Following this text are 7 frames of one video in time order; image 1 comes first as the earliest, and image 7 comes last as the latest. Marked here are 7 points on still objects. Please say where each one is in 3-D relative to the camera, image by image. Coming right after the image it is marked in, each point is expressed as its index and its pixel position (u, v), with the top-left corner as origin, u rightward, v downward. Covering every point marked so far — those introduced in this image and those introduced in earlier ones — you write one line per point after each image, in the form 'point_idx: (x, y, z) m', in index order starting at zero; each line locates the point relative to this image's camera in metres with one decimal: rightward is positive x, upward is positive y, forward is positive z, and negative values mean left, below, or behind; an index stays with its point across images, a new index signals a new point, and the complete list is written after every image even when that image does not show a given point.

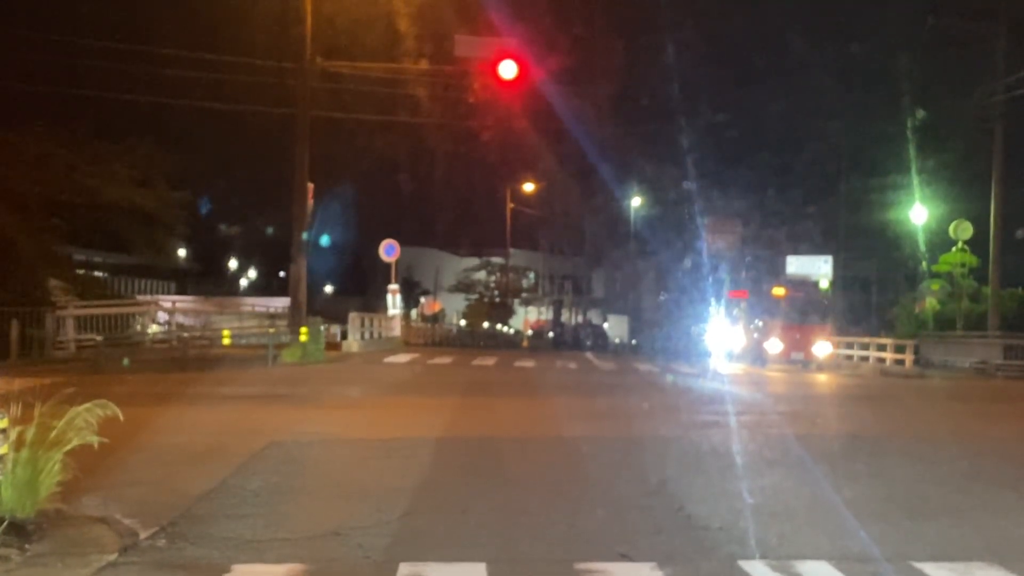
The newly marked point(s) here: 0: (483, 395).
0: (-0.6, -1.6, +18.9) m
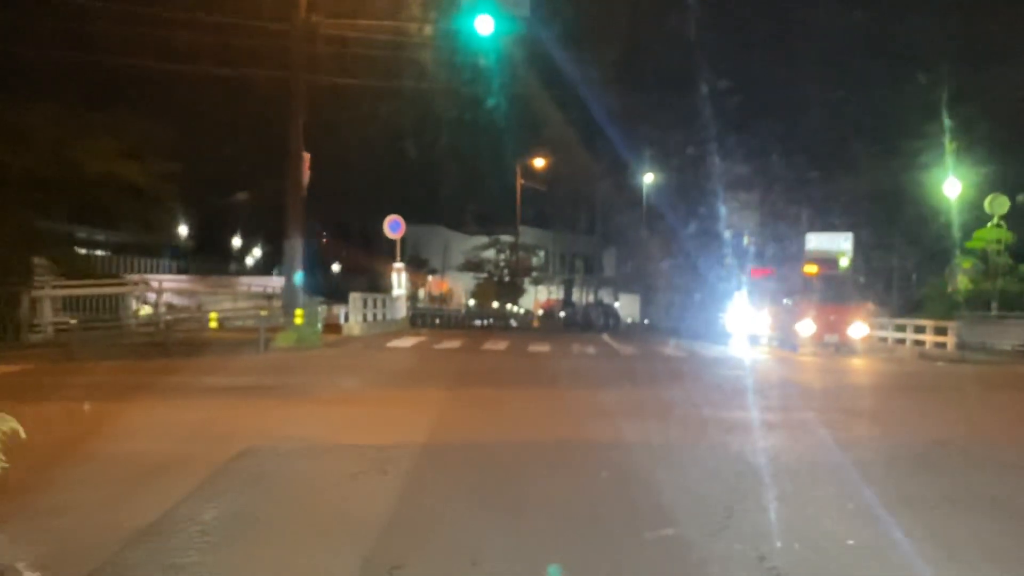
0: (-0.4, -1.3, +17.0) m
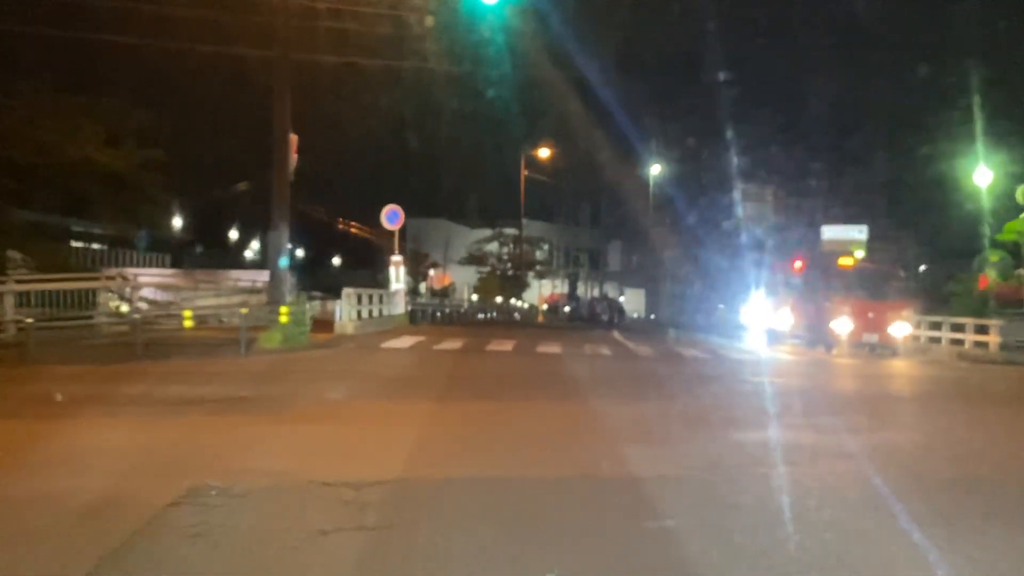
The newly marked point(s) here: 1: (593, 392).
0: (-0.3, -1.2, +15.0) m
1: (+1.0, -1.3, +16.8) m
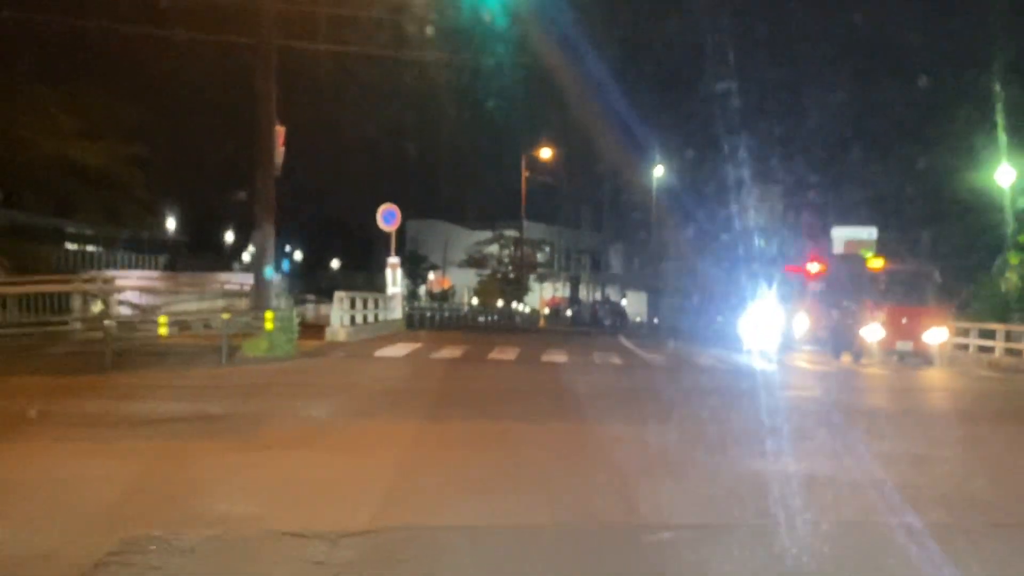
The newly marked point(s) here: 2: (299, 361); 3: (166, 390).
0: (-0.2, -1.3, +13.5) m
1: (+1.0, -1.4, +15.3) m
2: (-3.0, -1.0, +18.6) m
3: (-3.8, -1.1, +14.6) m
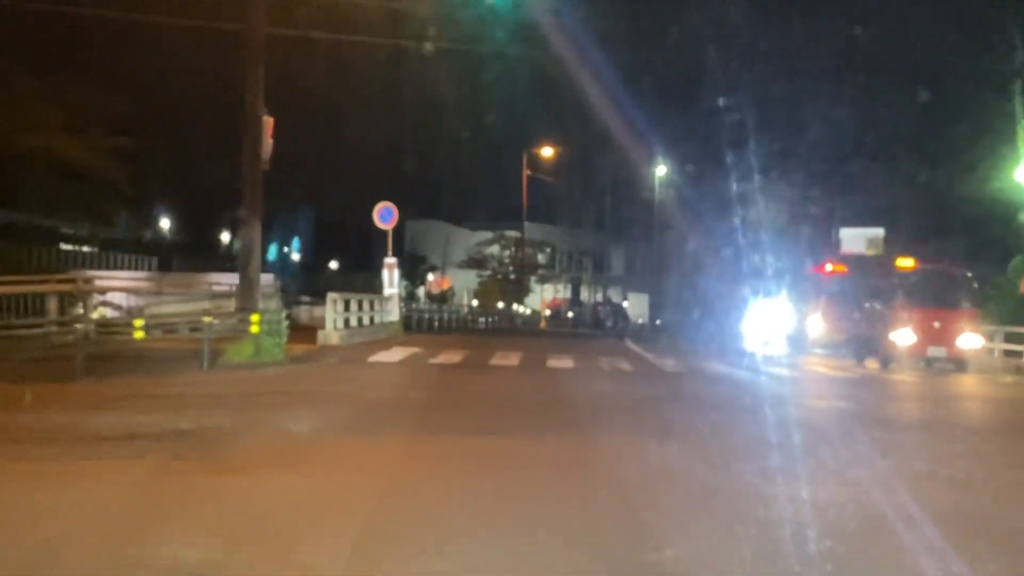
0: (-0.2, -1.3, +12.3) m
1: (+1.1, -1.4, +14.1) m
2: (-3.0, -1.0, +17.3) m
3: (-3.8, -1.1, +13.4) m
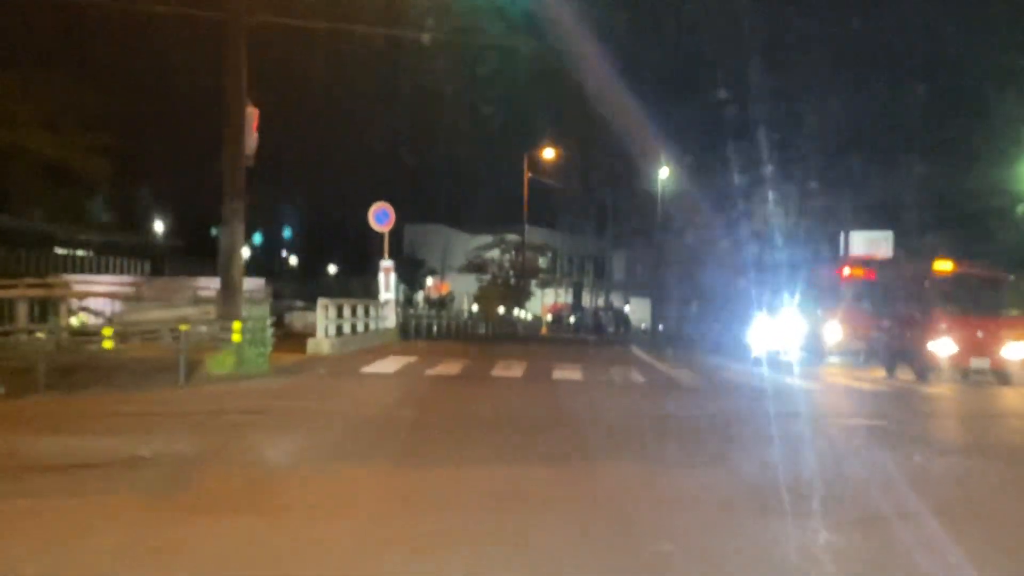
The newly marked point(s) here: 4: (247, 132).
0: (-0.1, -1.4, +10.9) m
1: (+1.1, -1.4, +12.7) m
2: (-2.9, -1.1, +16.0) m
3: (-3.7, -1.2, +12.0) m
4: (-3.6, +2.1, +18.3) m
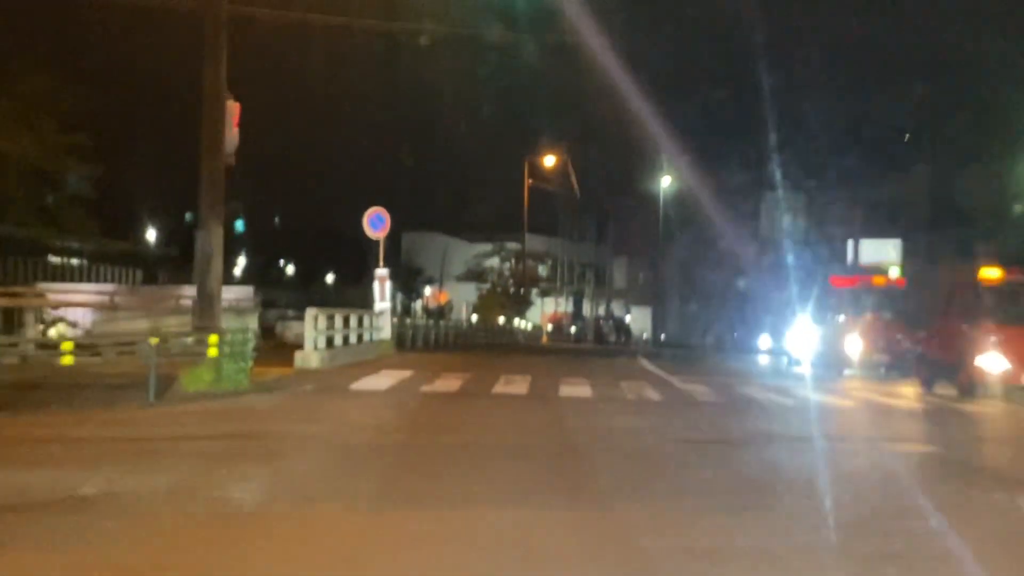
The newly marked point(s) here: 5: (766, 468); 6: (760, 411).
0: (-0.1, -1.4, +9.4) m
1: (+1.2, -1.5, +11.3) m
2: (-2.9, -1.2, +14.5) m
3: (-3.7, -1.3, +10.6) m
4: (-3.6, +2.0, +16.8) m
5: (+2.3, -1.6, +11.2) m
6: (+3.3, -1.6, +17.1) m
